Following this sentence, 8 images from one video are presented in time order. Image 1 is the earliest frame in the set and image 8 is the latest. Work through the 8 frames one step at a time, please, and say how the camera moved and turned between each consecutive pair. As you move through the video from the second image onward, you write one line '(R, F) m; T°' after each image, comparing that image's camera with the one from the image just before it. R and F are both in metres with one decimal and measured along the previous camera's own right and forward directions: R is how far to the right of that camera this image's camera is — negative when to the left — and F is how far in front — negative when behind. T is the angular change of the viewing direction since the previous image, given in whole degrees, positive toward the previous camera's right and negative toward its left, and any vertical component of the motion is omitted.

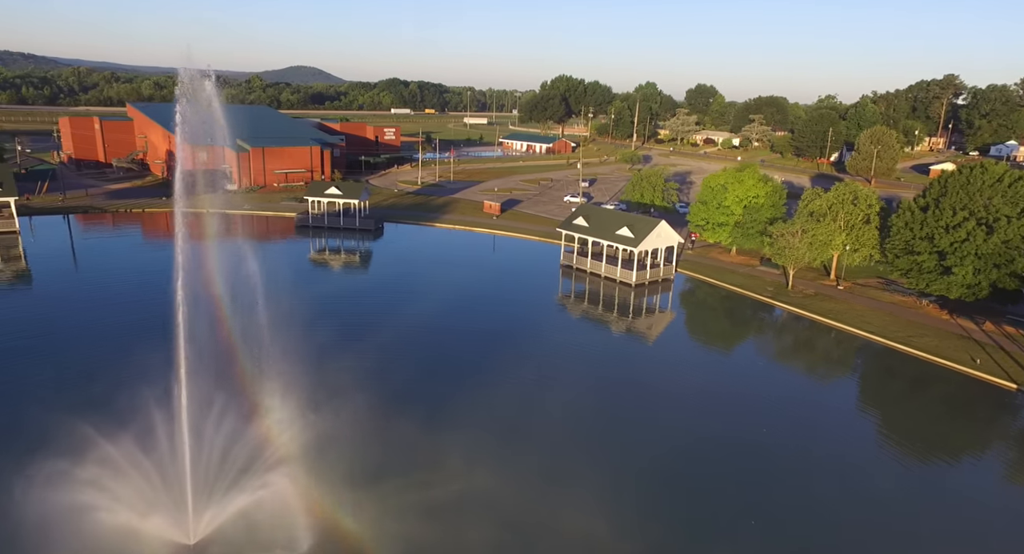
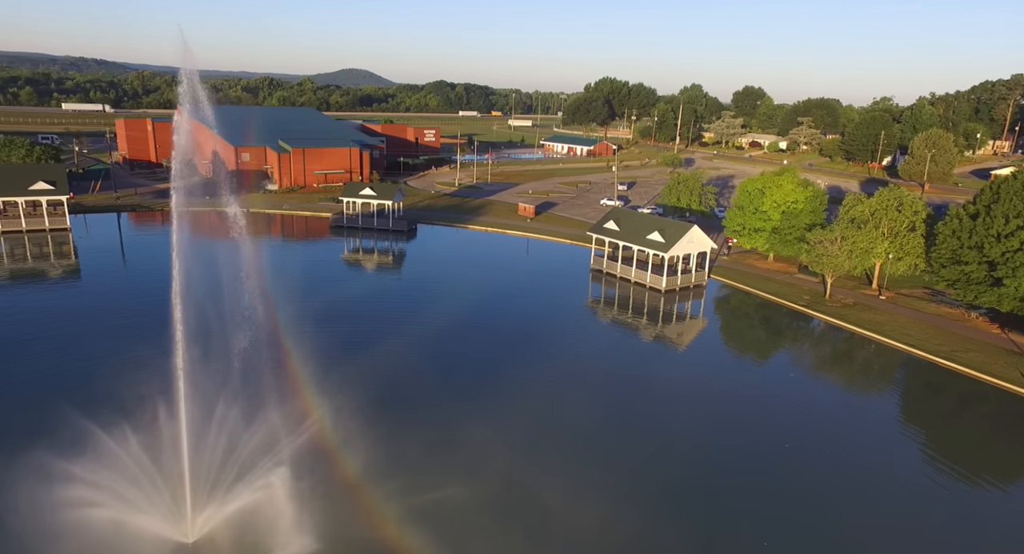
(+1.0, +0.3) m; -4°
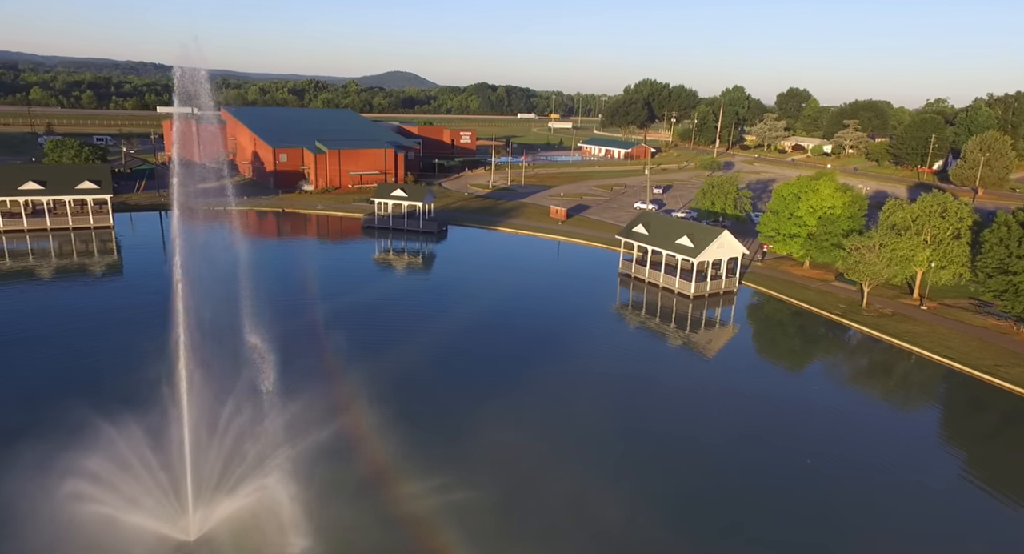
(+0.8, +0.2) m; -4°
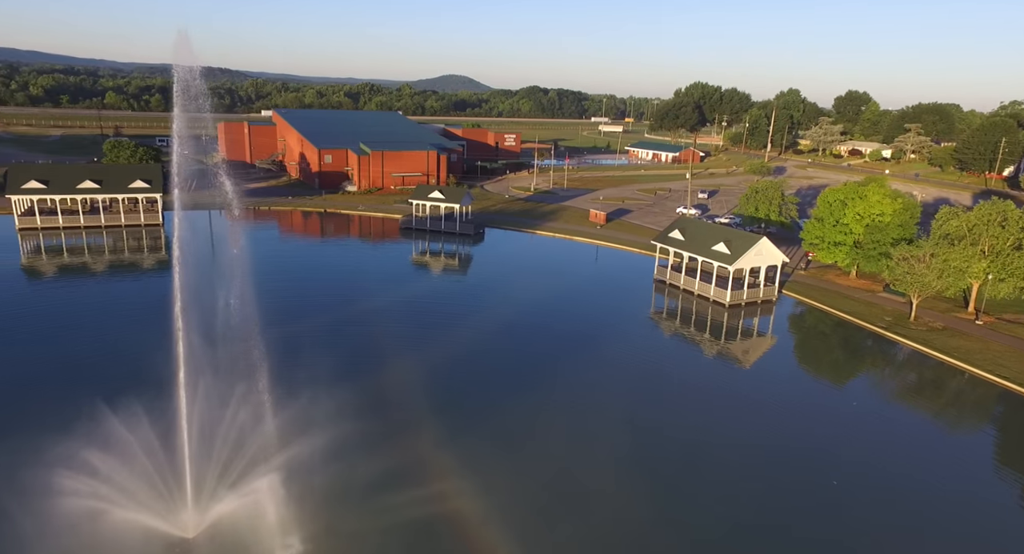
(+1.1, +0.3) m; -4°
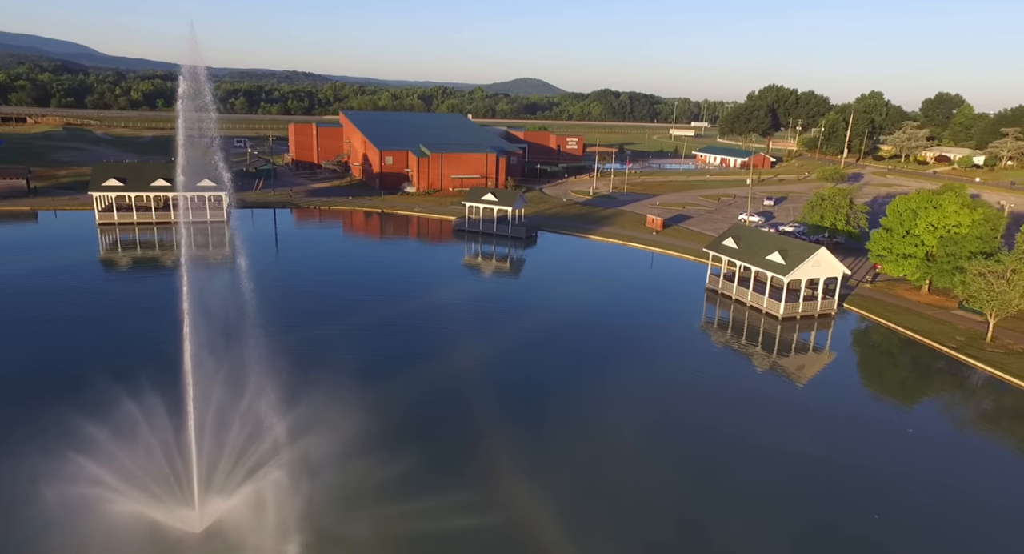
(+1.3, +0.5) m; -6°
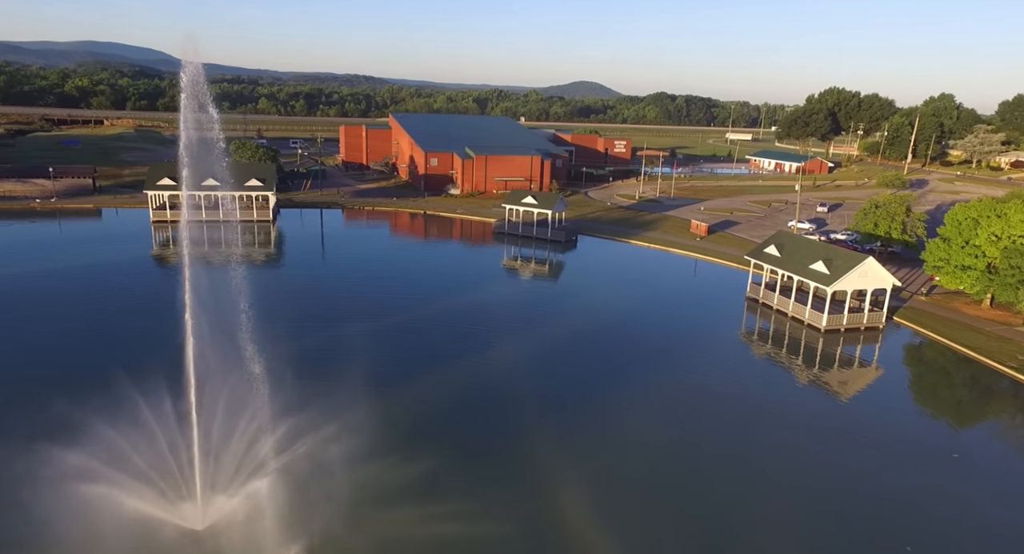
(+1.1, +0.4) m; -5°
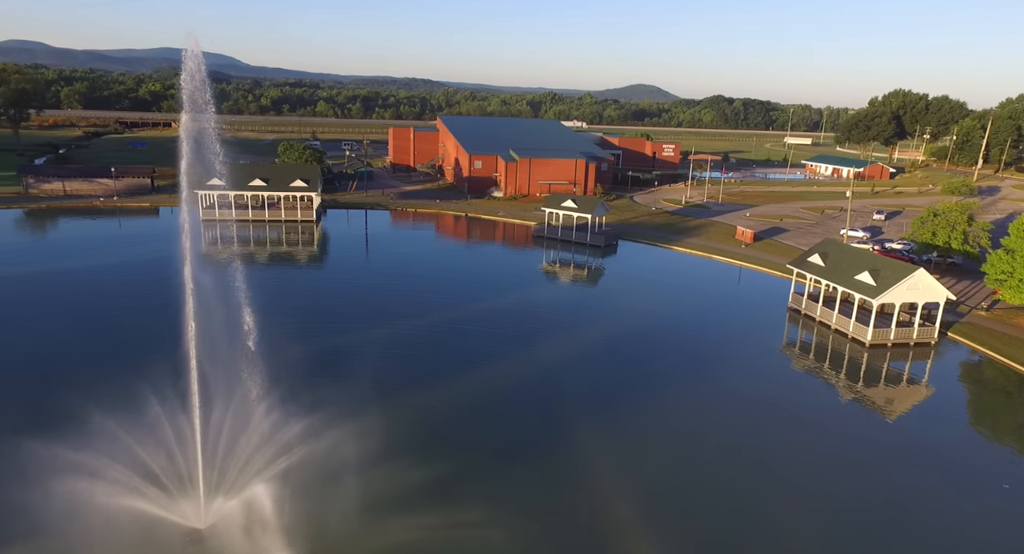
(+1.1, +0.4) m; -5°
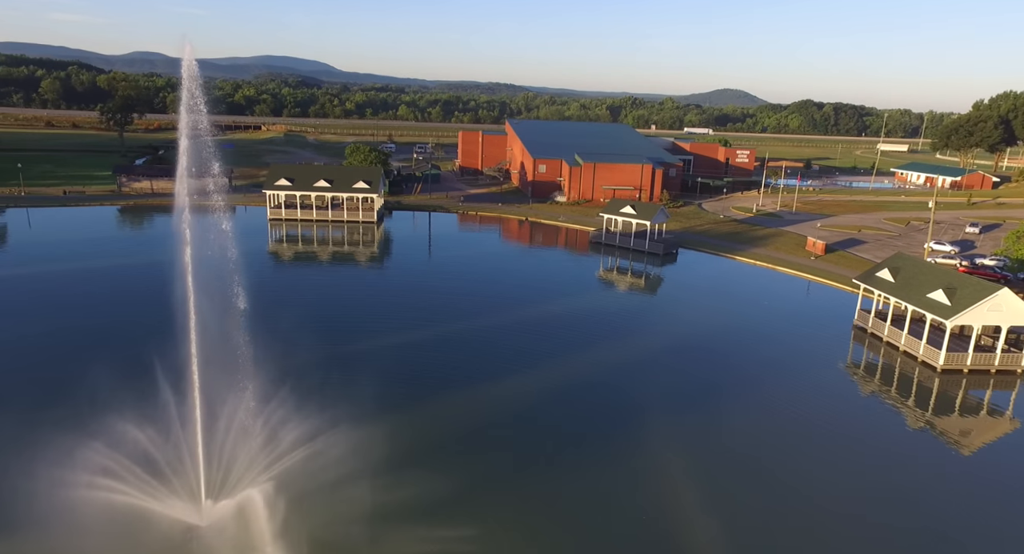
(+1.6, +0.8) m; -7°
